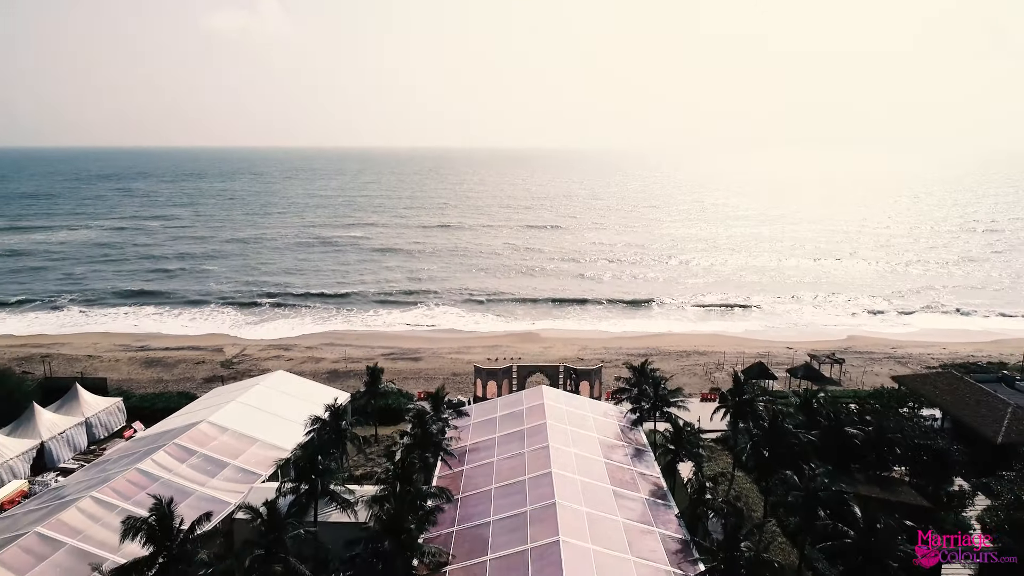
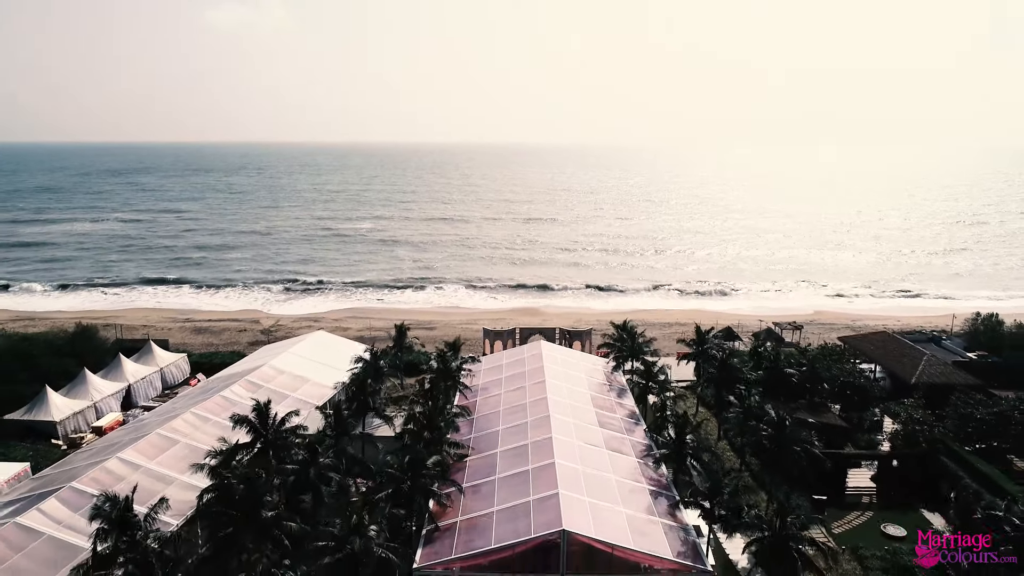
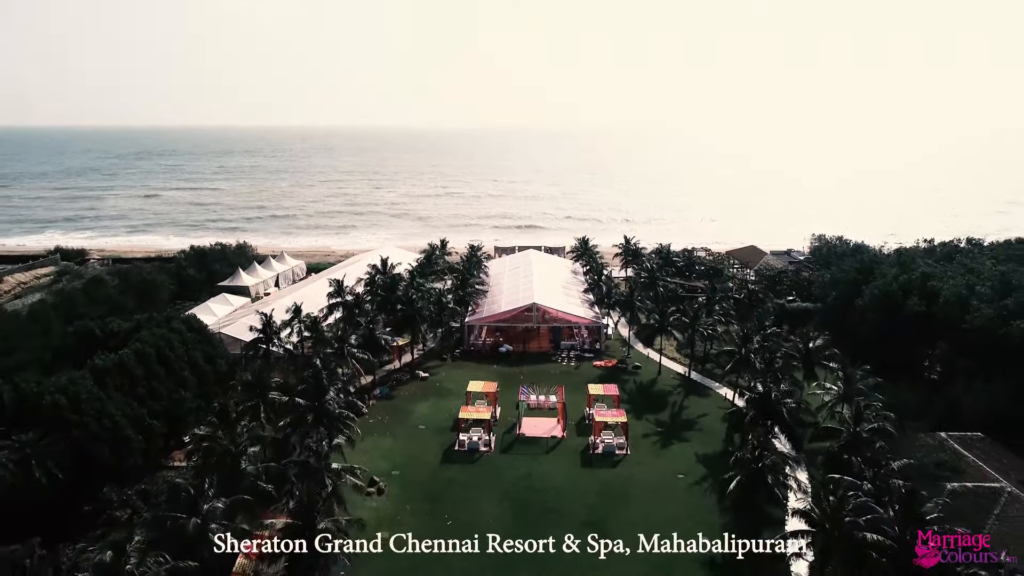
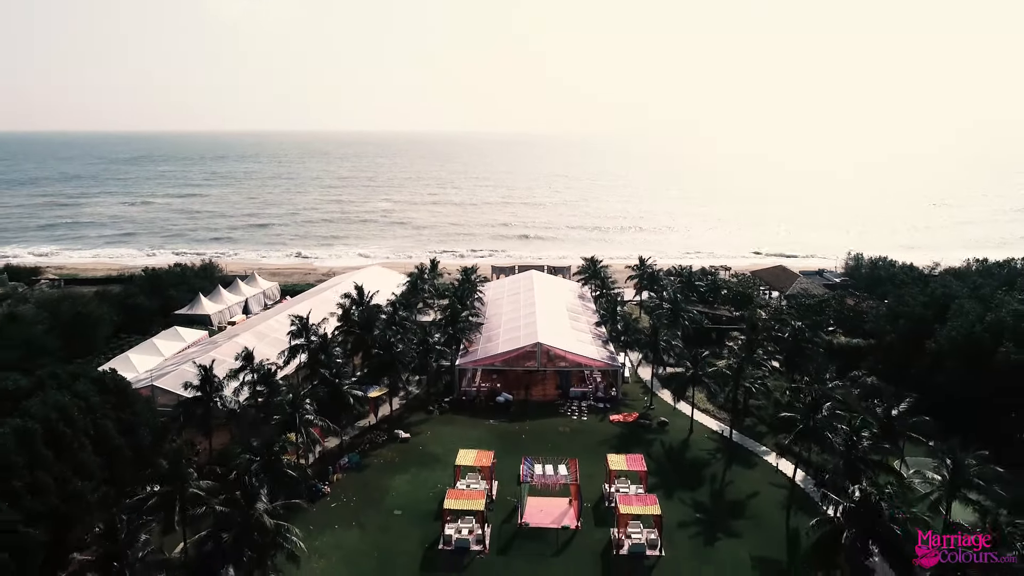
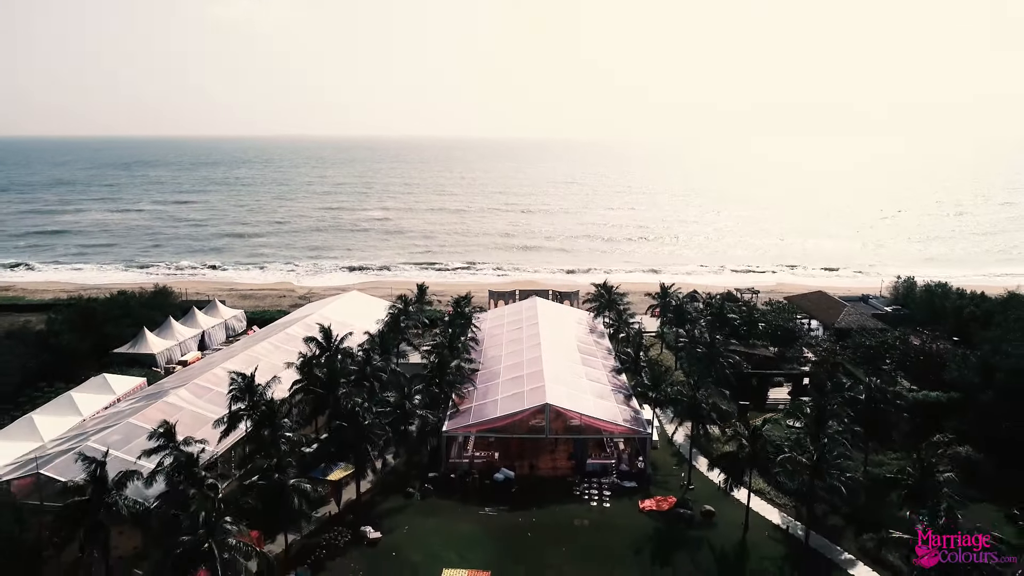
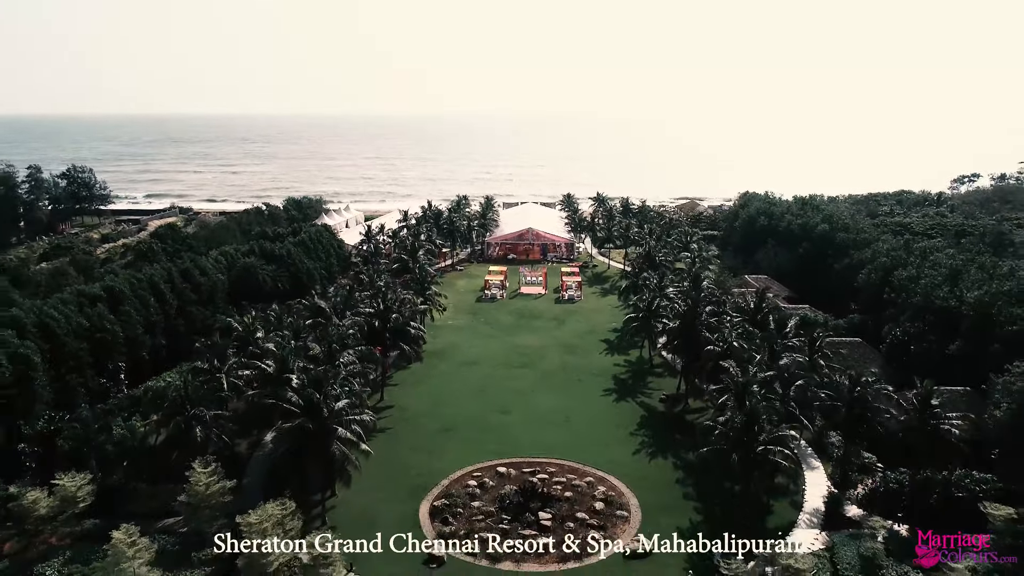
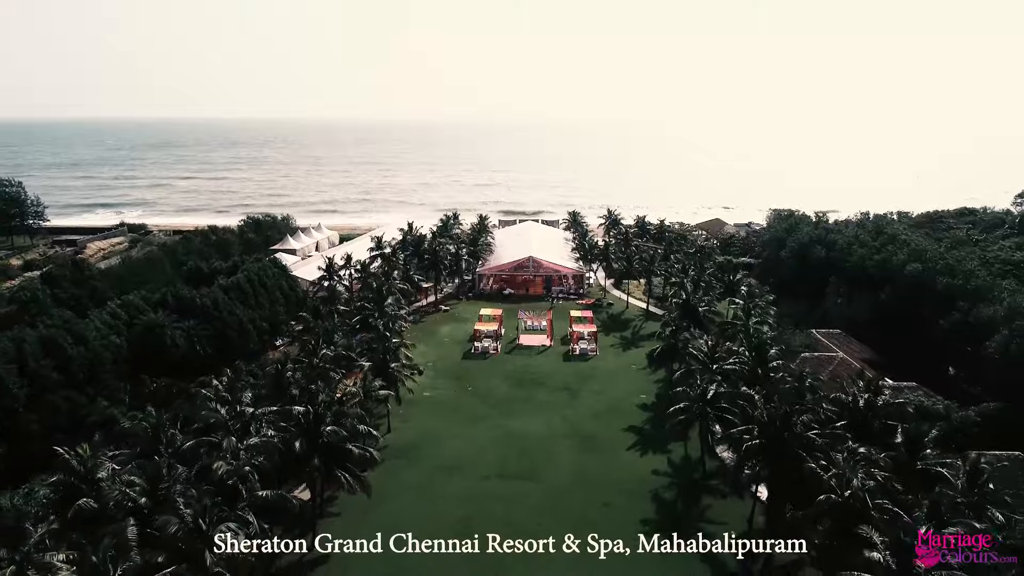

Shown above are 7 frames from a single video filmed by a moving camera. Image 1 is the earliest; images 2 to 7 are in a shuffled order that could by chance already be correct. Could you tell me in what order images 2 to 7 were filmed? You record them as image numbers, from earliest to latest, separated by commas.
2, 5, 4, 3, 7, 6
